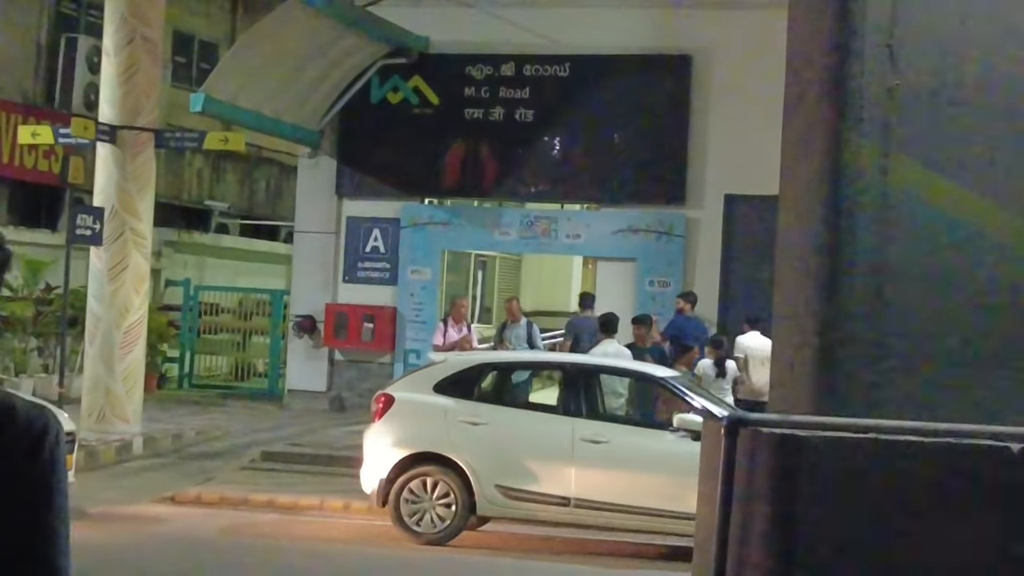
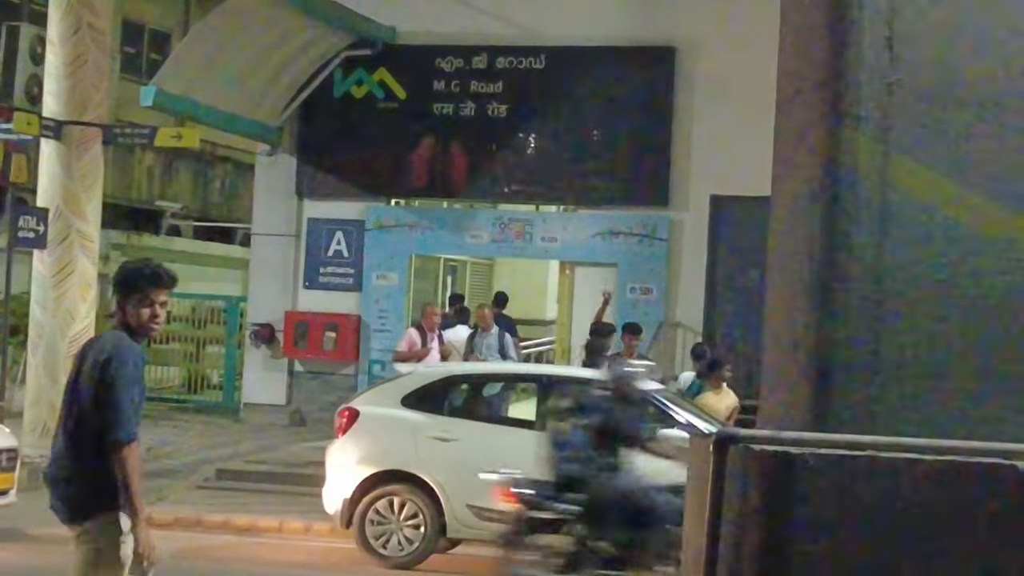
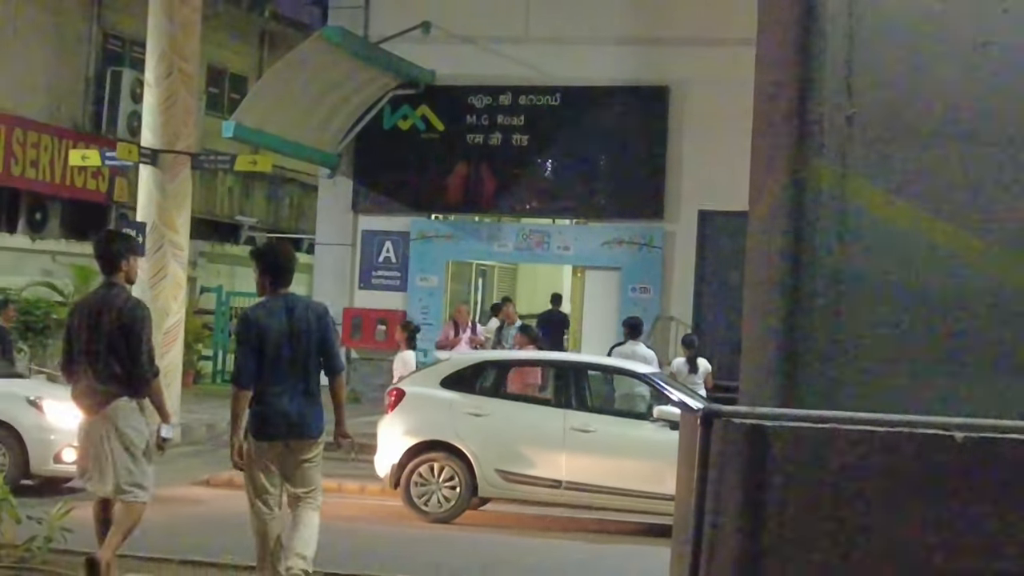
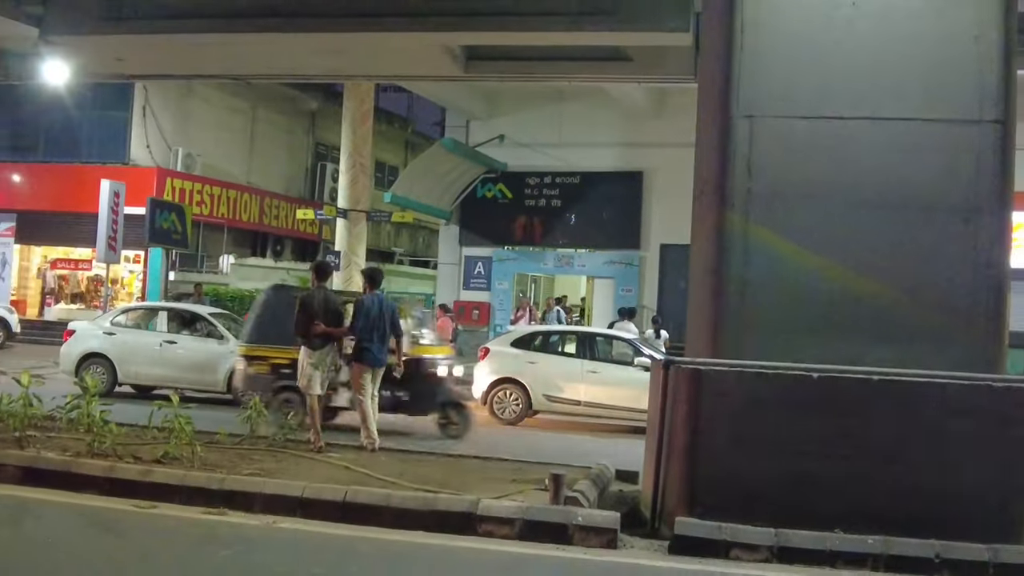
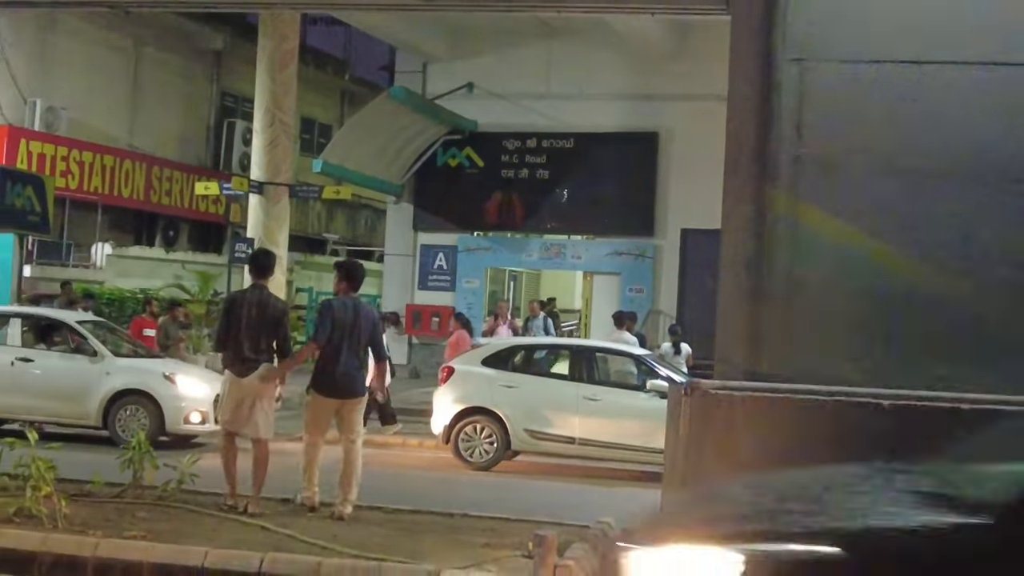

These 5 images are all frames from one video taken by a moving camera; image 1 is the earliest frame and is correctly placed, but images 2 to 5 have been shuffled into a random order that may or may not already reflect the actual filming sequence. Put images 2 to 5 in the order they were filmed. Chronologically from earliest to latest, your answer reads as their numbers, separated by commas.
2, 3, 5, 4
